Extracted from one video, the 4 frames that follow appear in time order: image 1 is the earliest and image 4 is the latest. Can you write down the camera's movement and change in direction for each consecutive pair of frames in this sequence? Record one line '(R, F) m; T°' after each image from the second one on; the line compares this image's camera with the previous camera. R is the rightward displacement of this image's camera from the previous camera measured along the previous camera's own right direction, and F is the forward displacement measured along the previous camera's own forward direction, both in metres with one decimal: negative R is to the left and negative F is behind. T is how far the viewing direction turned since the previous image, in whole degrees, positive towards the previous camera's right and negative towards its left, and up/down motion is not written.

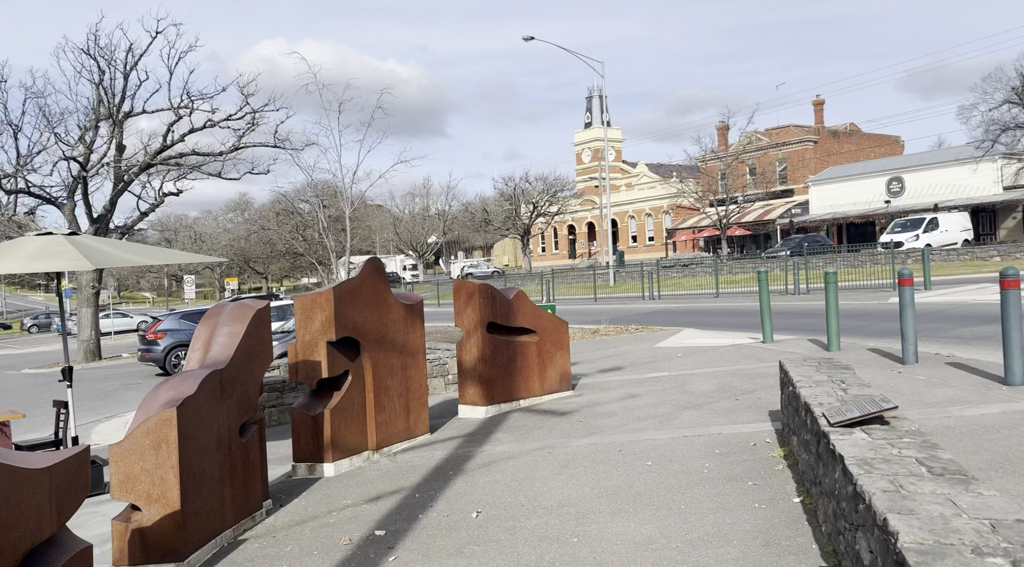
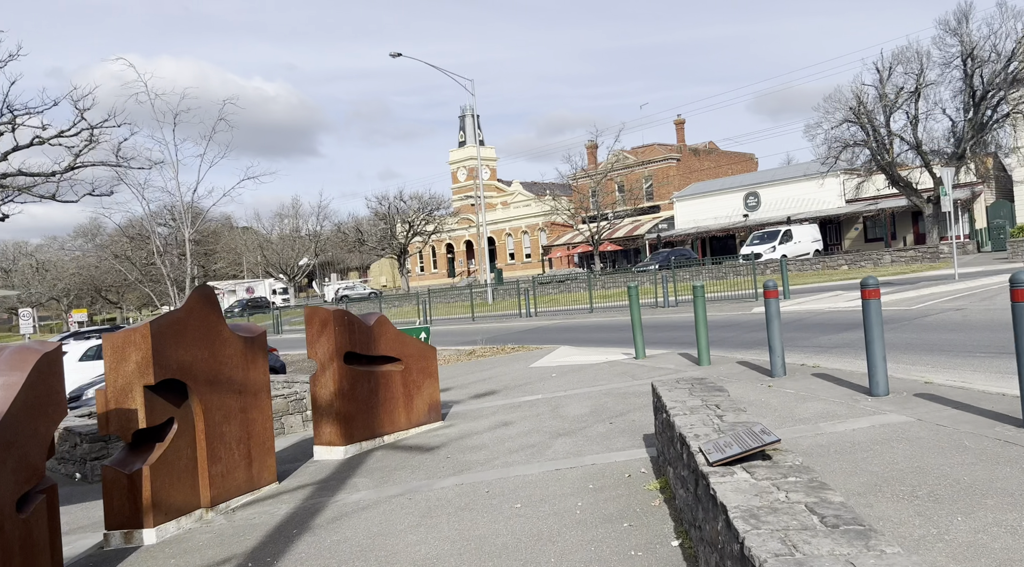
(+0.2, +0.6) m; +8°
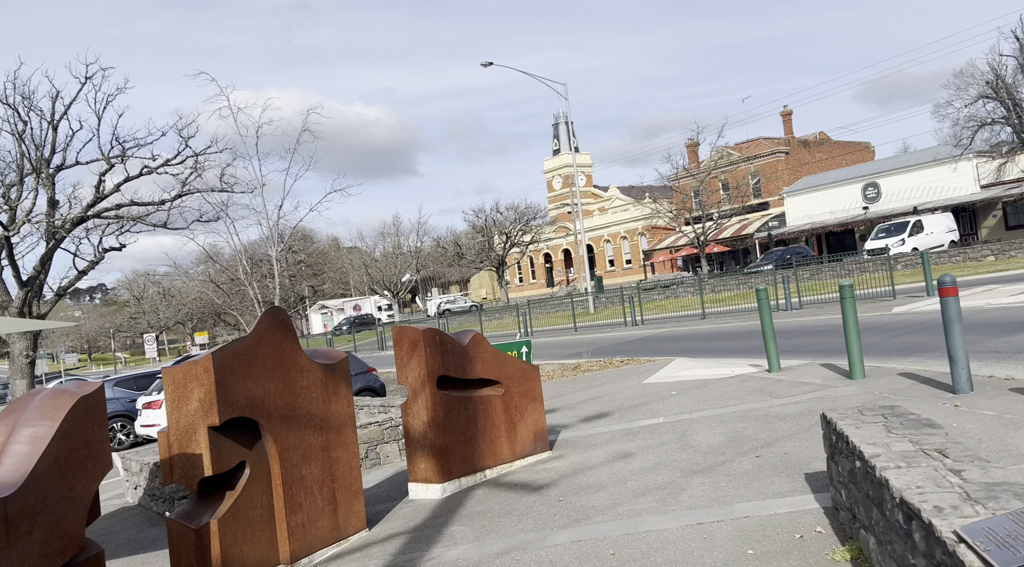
(-0.1, +1.2) m; -7°
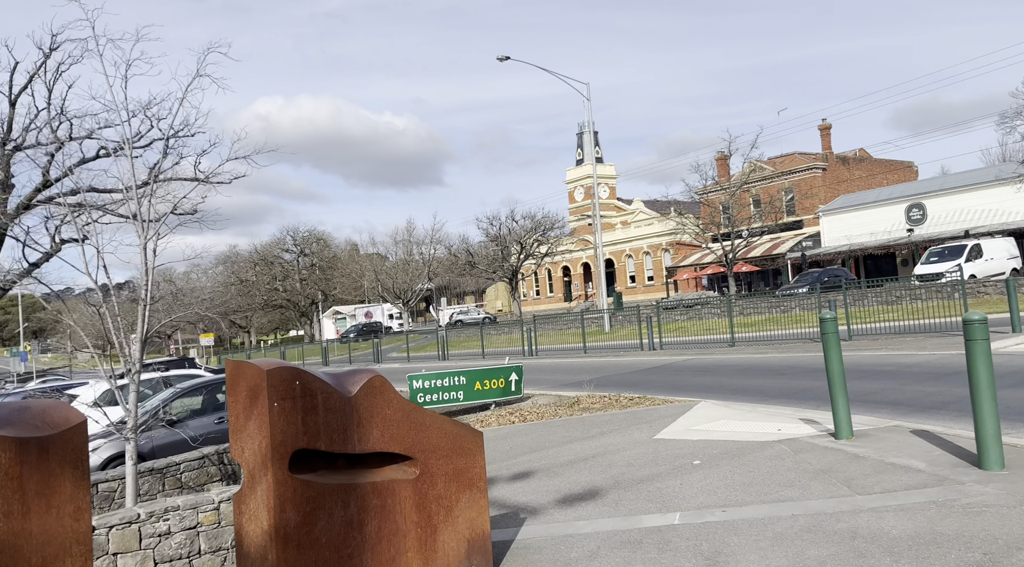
(+0.6, +3.4) m; -1°
